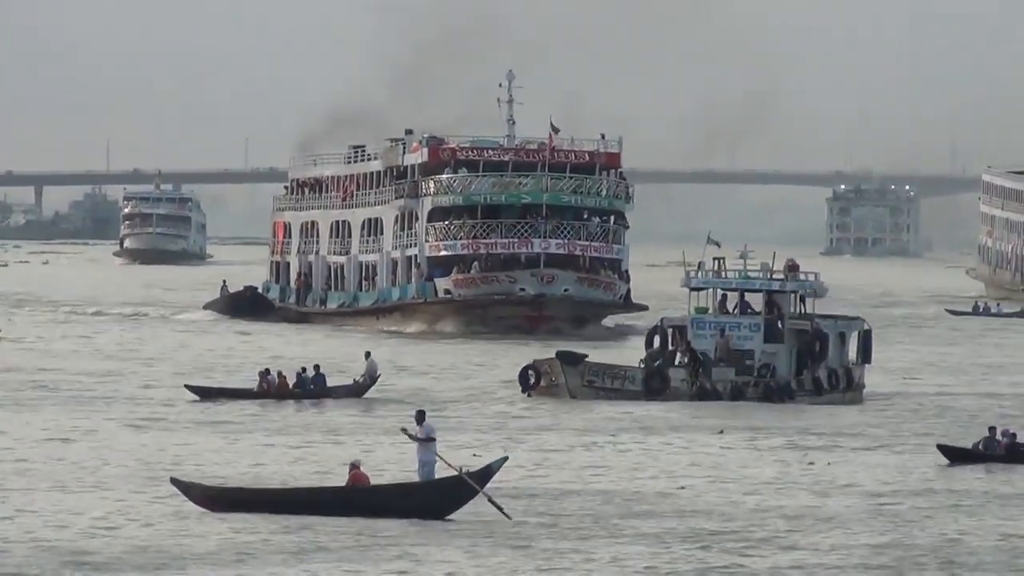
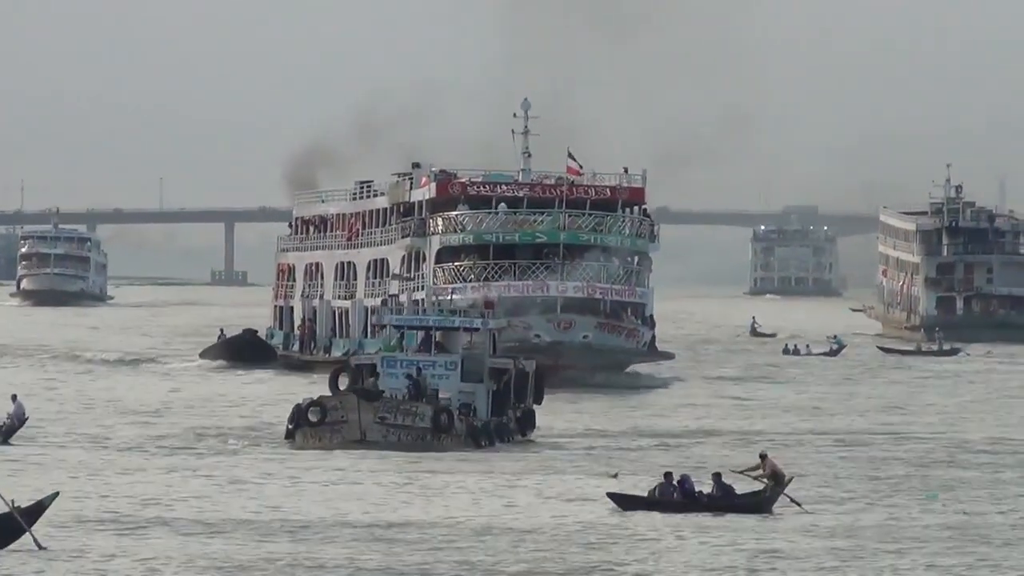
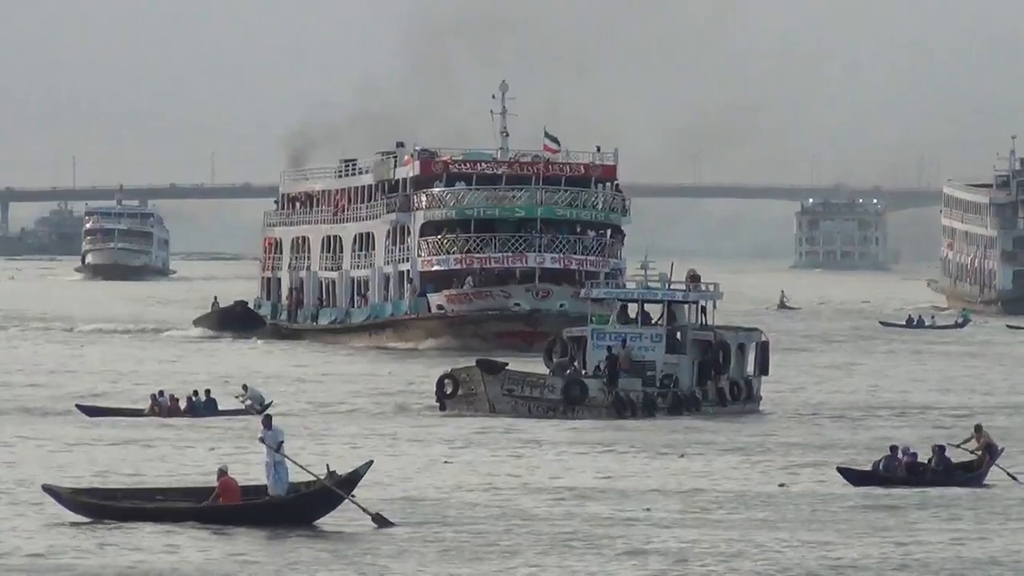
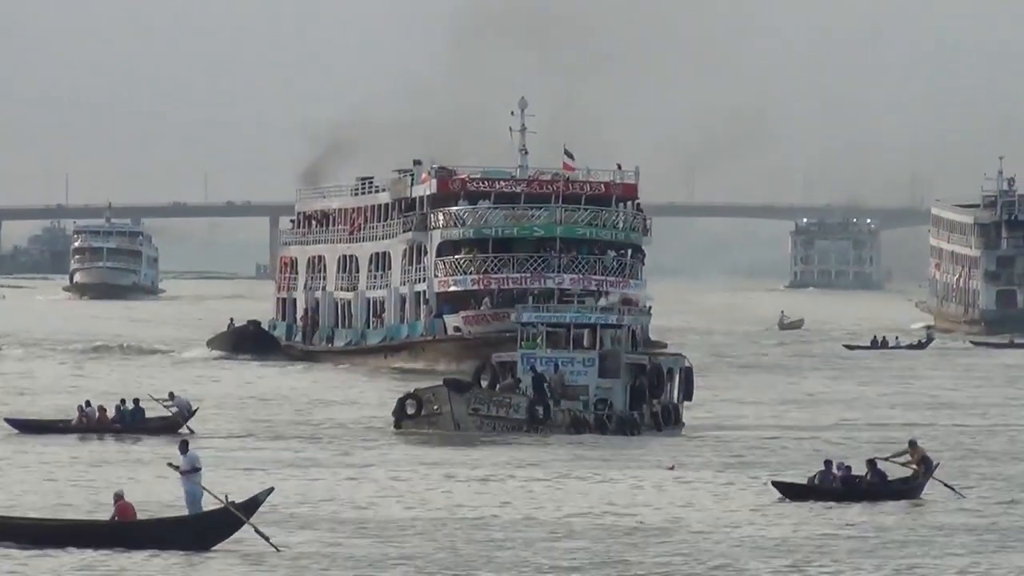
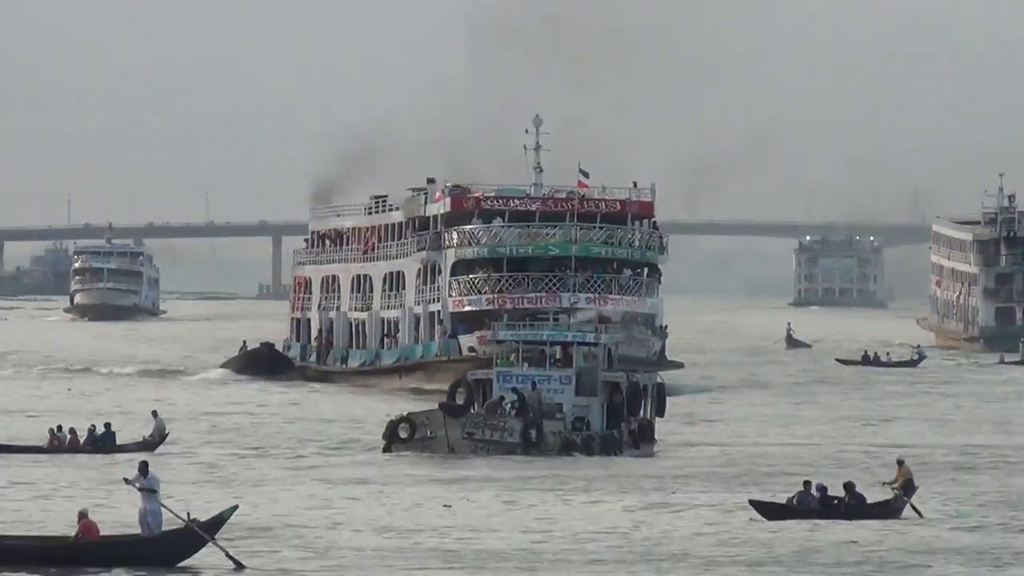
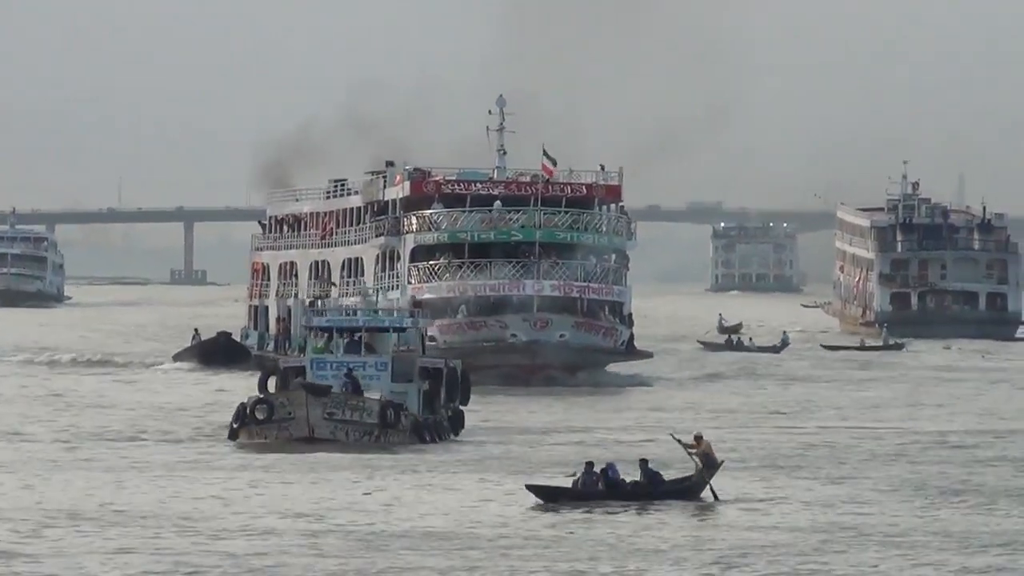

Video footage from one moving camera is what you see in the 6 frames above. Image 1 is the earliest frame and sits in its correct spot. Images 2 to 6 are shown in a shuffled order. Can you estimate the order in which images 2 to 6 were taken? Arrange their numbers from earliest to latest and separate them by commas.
3, 4, 5, 2, 6
